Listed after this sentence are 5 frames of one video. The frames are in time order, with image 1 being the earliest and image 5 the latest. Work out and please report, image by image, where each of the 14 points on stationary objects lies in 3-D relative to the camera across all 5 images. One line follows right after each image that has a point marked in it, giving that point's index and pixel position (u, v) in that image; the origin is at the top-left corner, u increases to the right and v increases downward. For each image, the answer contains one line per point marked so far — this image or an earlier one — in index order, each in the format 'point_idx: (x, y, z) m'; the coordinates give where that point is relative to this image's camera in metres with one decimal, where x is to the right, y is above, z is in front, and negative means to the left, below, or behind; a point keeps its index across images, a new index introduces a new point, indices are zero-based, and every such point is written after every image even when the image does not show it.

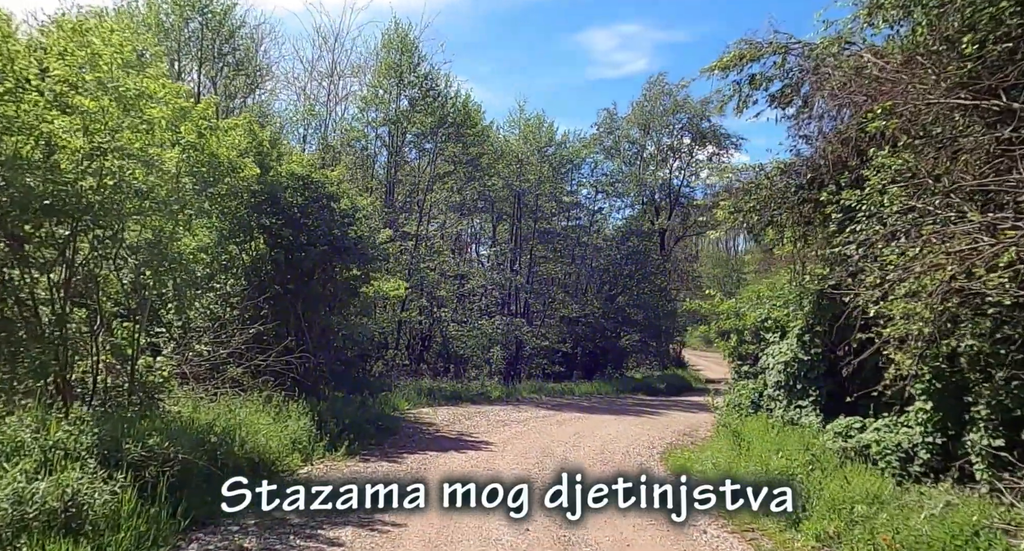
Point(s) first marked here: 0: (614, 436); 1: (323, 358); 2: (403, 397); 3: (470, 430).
0: (+2.1, -3.3, +15.3) m
1: (-3.4, -1.5, +13.4) m
2: (-2.6, -2.9, +17.8) m
3: (-0.8, -3.0, +14.5) m
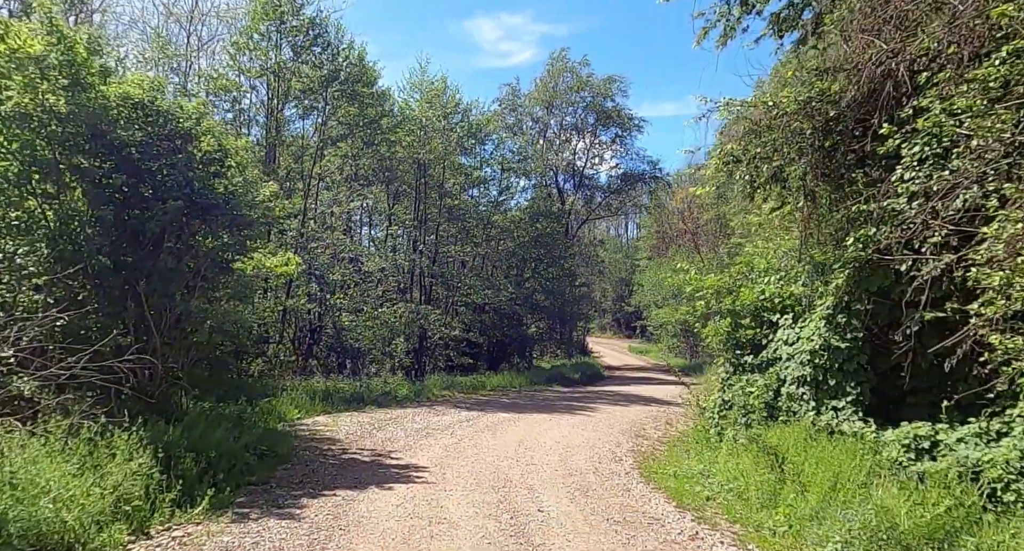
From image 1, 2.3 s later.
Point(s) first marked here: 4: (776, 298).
0: (+0.9, -2.8, +12.3) m
1: (-4.3, -1.1, +9.6) m
2: (-4.2, -2.4, +14.1) m
3: (-1.9, -2.6, +11.1) m
4: (+3.5, -0.3, +9.9) m
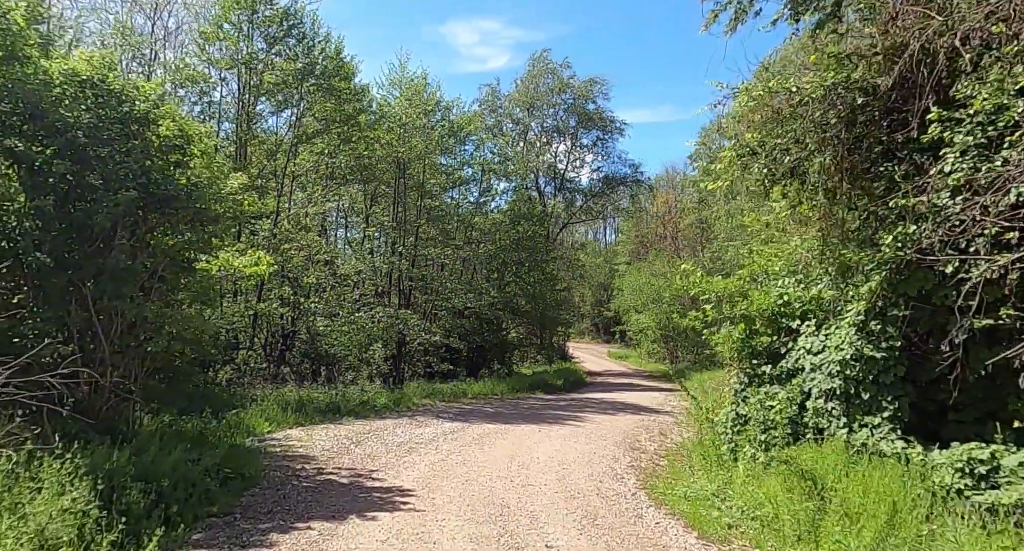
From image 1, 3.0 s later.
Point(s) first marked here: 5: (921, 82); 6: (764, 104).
0: (+0.8, -2.9, +11.4) m
1: (-4.3, -1.1, +8.5) m
2: (-4.4, -2.4, +13.0) m
3: (-2.0, -2.6, +10.1) m
4: (+3.4, -0.3, +9.1) m
5: (+4.4, +2.1, +8.1) m
6: (+3.2, +2.1, +9.3) m
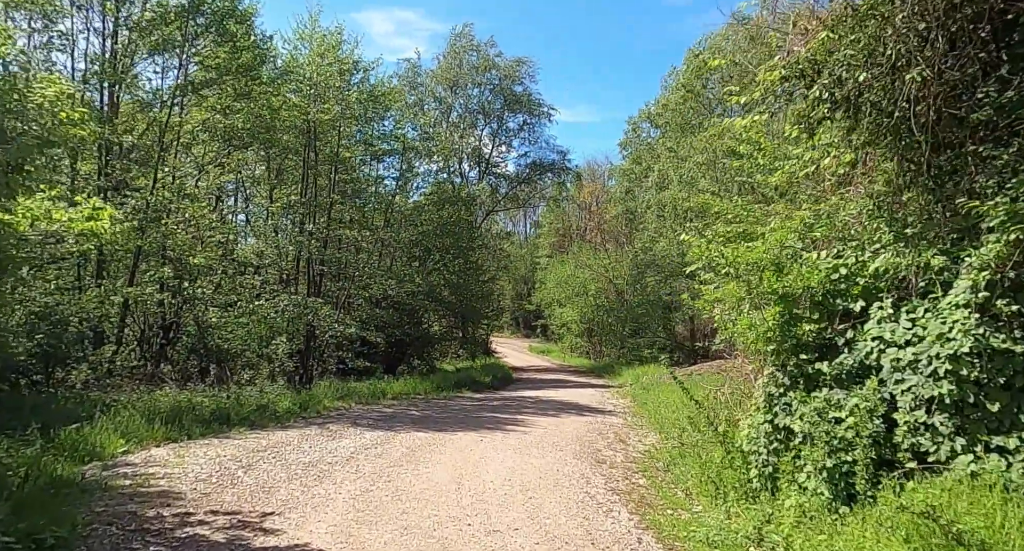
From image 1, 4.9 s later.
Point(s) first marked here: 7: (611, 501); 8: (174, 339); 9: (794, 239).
0: (+0.1, -2.5, +8.8) m
1: (-4.6, -0.7, +5.3) m
2: (-5.1, -2.0, +9.7) m
3: (-2.4, -2.2, +7.1) m
4: (+3.1, 0.0, +6.7) m
5: (+4.2, +2.4, +5.8) m
6: (+2.8, +2.5, +6.9) m
7: (+1.1, -2.6, +8.5) m
8: (-8.1, -1.5, +17.9) m
9: (+2.9, +0.4, +7.8) m
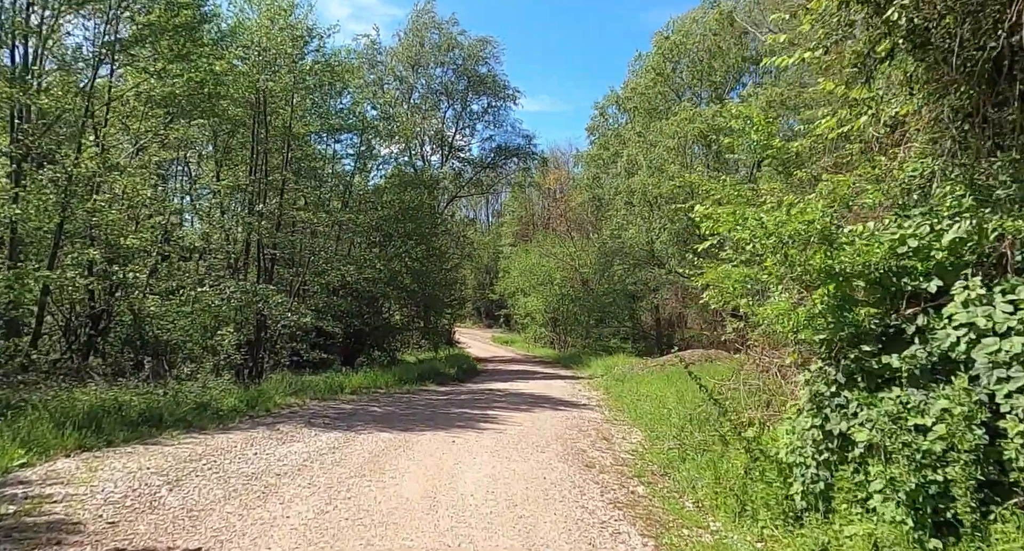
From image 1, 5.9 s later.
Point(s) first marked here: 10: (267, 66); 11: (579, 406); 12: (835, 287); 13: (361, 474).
0: (0.0, -2.3, +7.4) m
1: (-4.5, -0.5, +3.6) m
2: (-5.3, -1.8, +8.0) m
3: (-2.5, -2.0, +5.6) m
4: (+3.0, +0.2, +5.5) m
5: (+4.2, +2.6, +4.6) m
6: (+2.8, +2.7, +5.6) m
7: (+1.0, -2.3, +7.2) m
8: (-8.7, -1.1, +16.0) m
9: (+2.8, +0.6, +6.6) m
10: (-6.4, +5.6, +19.6) m
11: (+1.7, -3.3, +18.8) m
12: (+2.5, -0.1, +5.7) m
13: (-1.8, -2.2, +8.5) m
